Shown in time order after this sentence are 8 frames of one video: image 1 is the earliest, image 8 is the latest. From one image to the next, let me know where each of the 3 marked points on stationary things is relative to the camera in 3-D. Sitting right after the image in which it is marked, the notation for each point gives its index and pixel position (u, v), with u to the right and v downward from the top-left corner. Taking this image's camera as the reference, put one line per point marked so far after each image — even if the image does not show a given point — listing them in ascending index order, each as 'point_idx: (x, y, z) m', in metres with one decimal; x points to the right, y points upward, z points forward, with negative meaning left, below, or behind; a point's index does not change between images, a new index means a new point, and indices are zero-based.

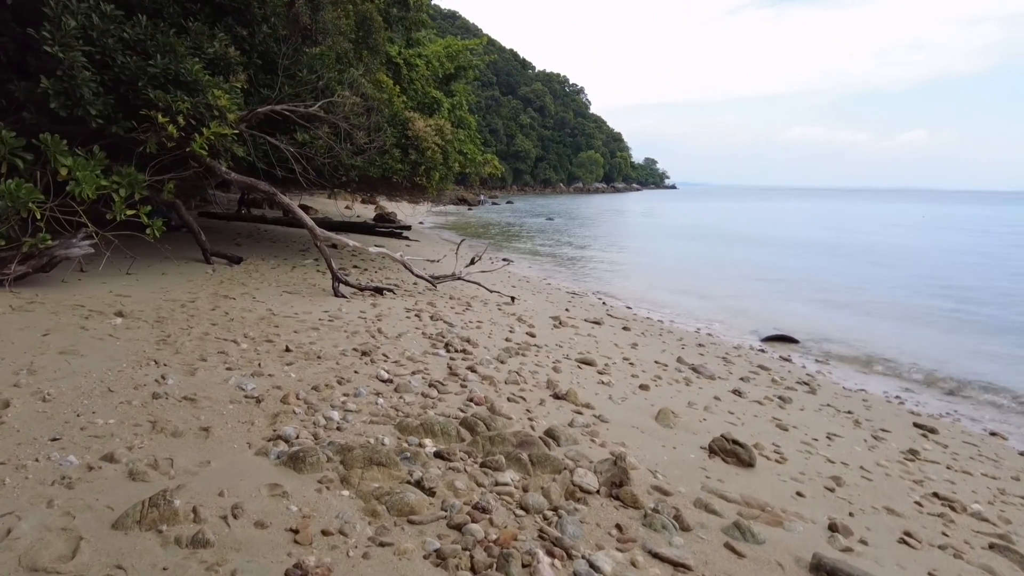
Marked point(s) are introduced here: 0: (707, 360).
0: (+2.1, -0.8, +7.1) m
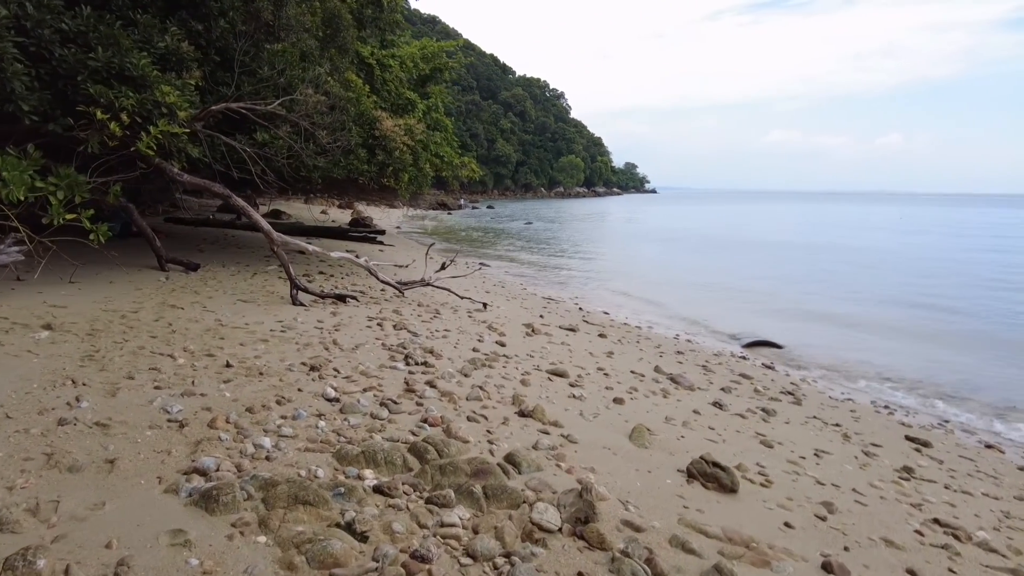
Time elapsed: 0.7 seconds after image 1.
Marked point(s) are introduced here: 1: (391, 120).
0: (+1.8, -0.8, +6.7) m
1: (-2.1, +3.0, +11.3) m
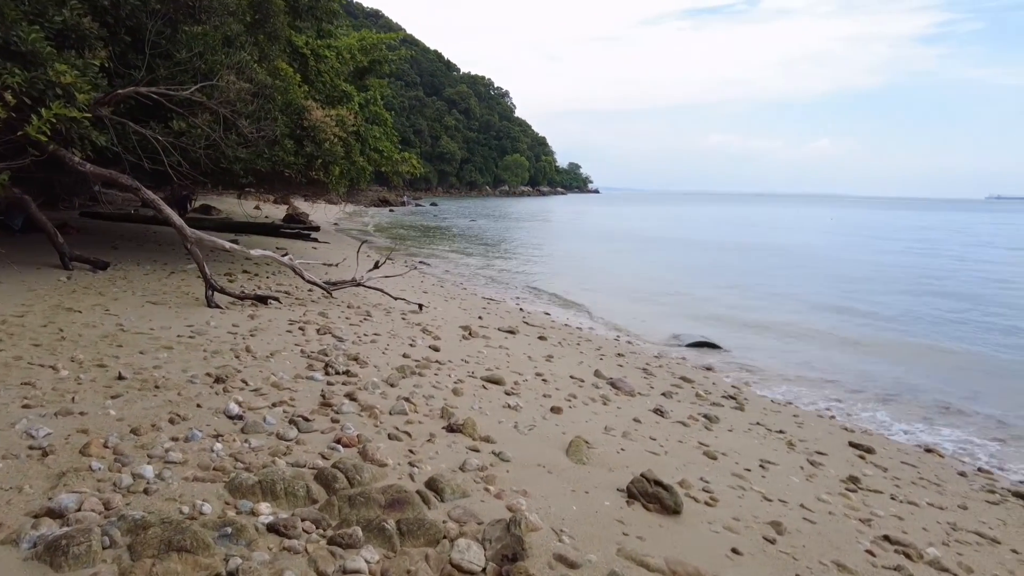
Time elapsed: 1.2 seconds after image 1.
0: (+1.1, -0.8, +6.4) m
1: (-3.2, +3.0, +10.7) m
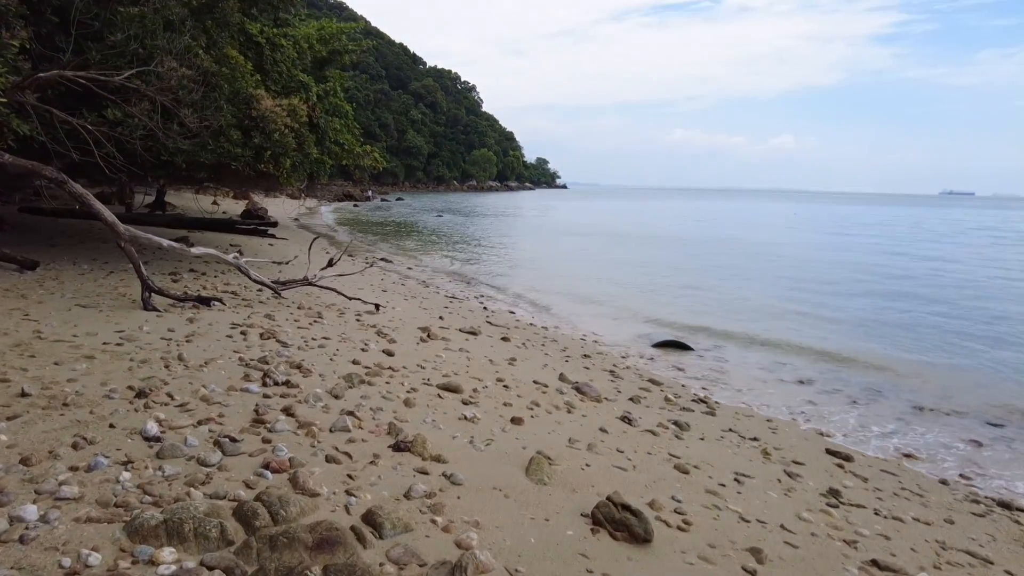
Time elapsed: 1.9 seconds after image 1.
0: (+0.8, -0.8, +6.1) m
1: (-3.8, +3.0, +10.1) m
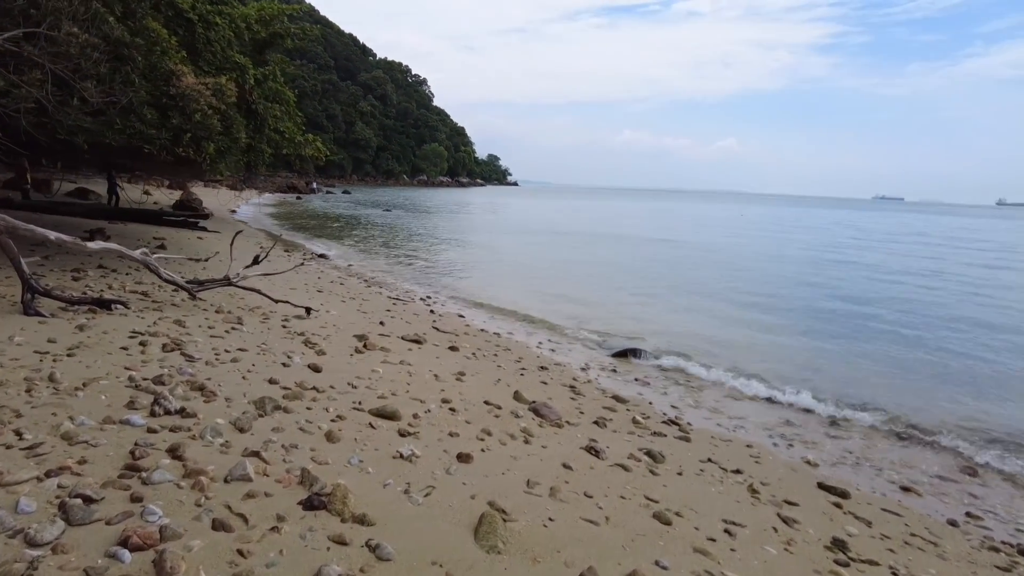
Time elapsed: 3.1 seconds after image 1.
0: (+0.3, -0.9, +5.4) m
1: (-4.5, +3.0, +9.1) m
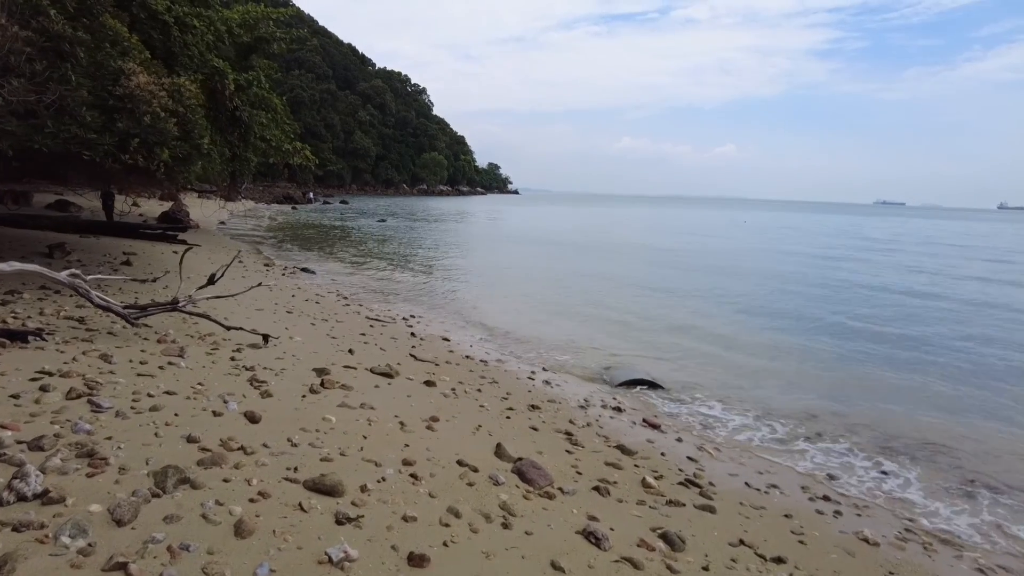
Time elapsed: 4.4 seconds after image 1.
0: (+0.2, -1.1, +4.5) m
1: (-4.6, +2.7, +8.2) m
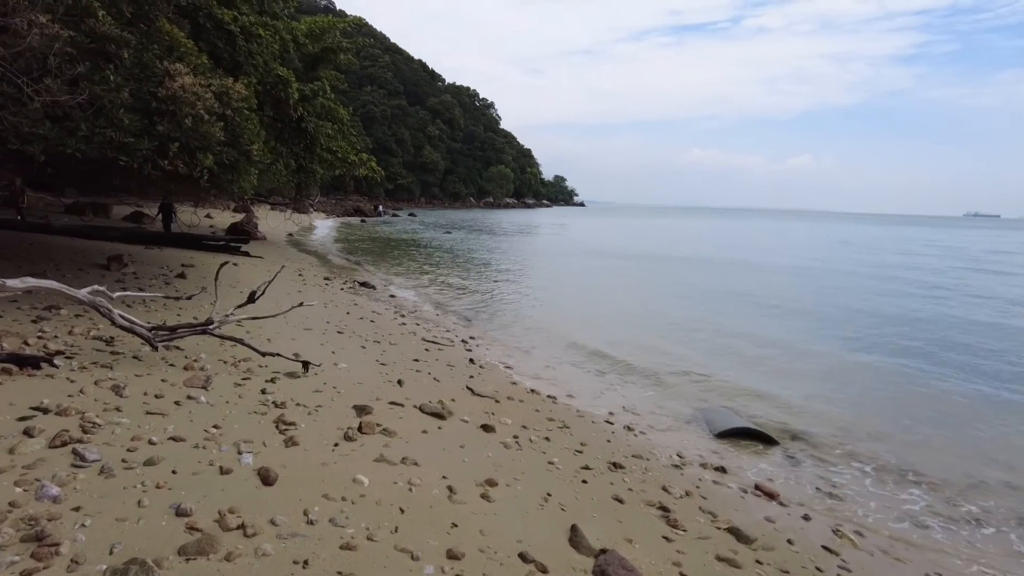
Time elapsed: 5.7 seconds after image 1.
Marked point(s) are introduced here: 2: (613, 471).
0: (+0.6, -1.2, +3.4) m
1: (-3.8, +2.5, +7.7) m
2: (+0.7, -1.2, +4.2) m
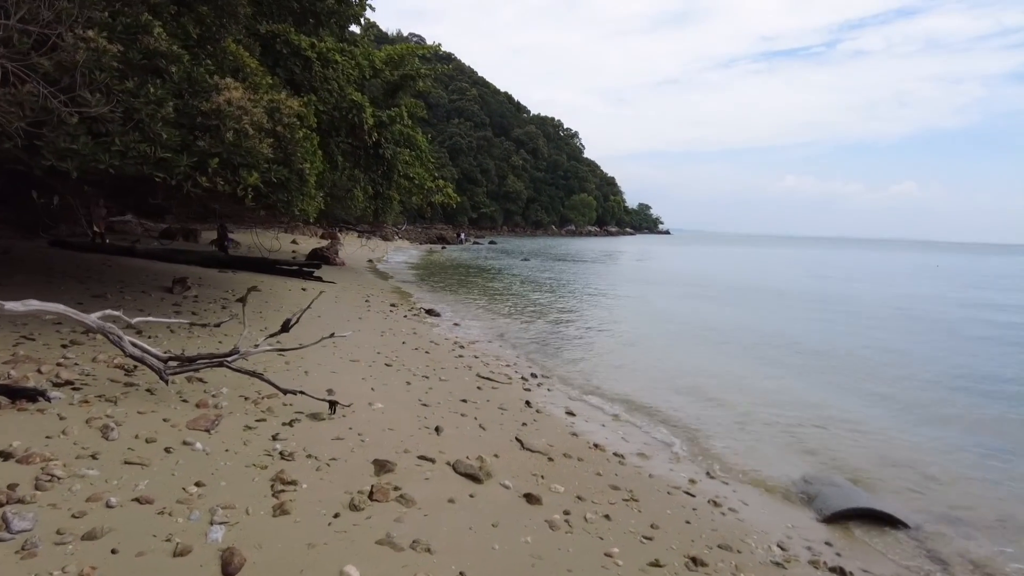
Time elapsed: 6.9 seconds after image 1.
0: (+0.7, -1.4, +2.4) m
1: (-3.0, +2.2, +7.3) m
2: (+0.9, -1.4, +3.2) m
